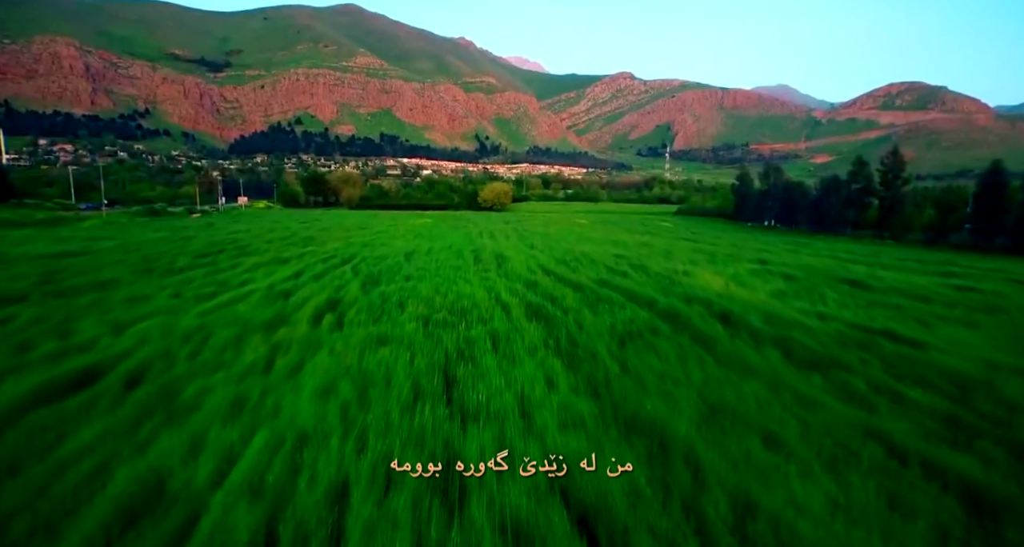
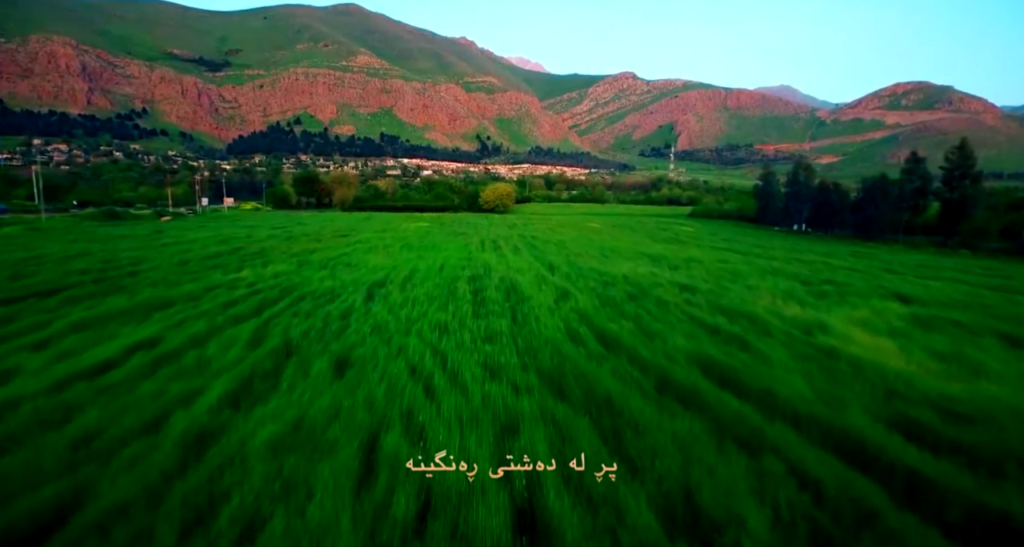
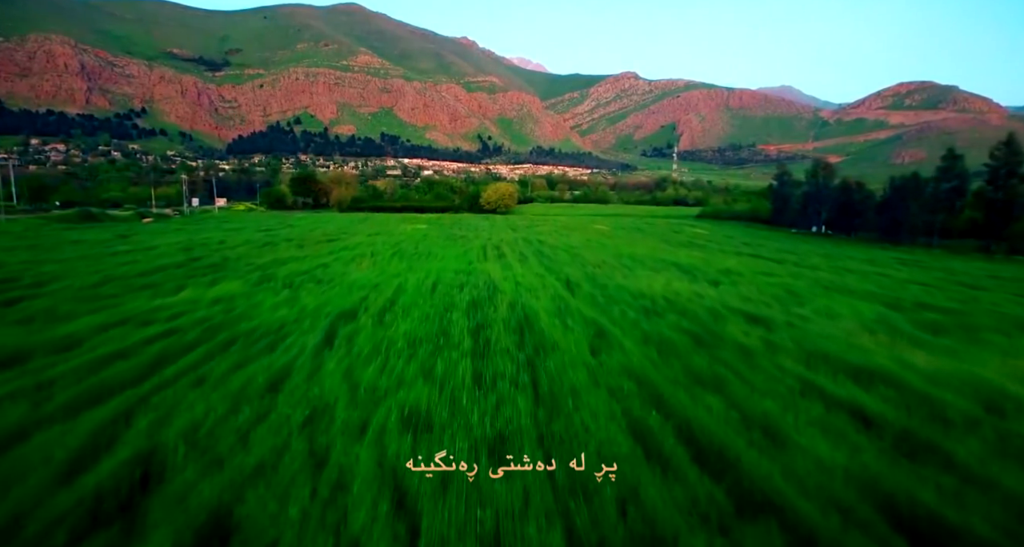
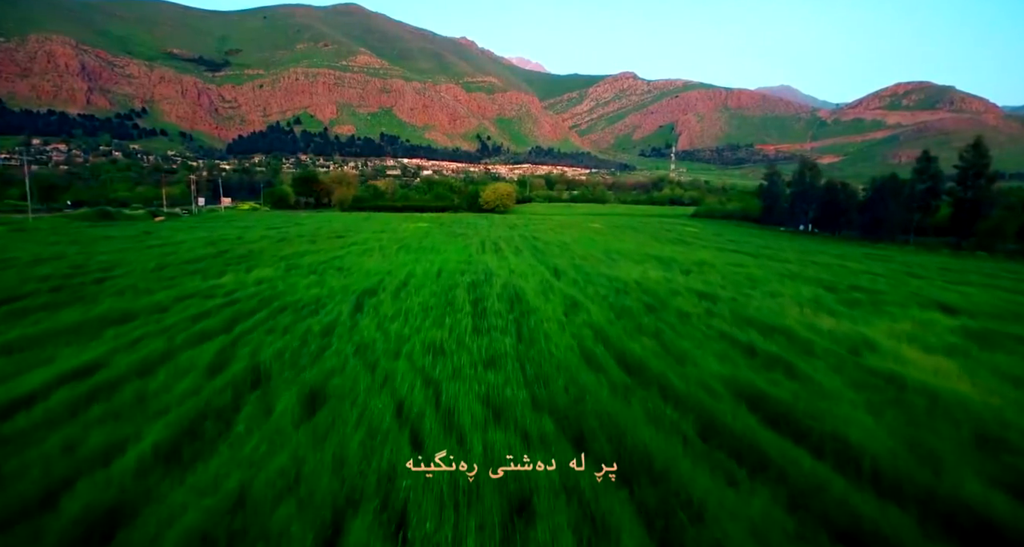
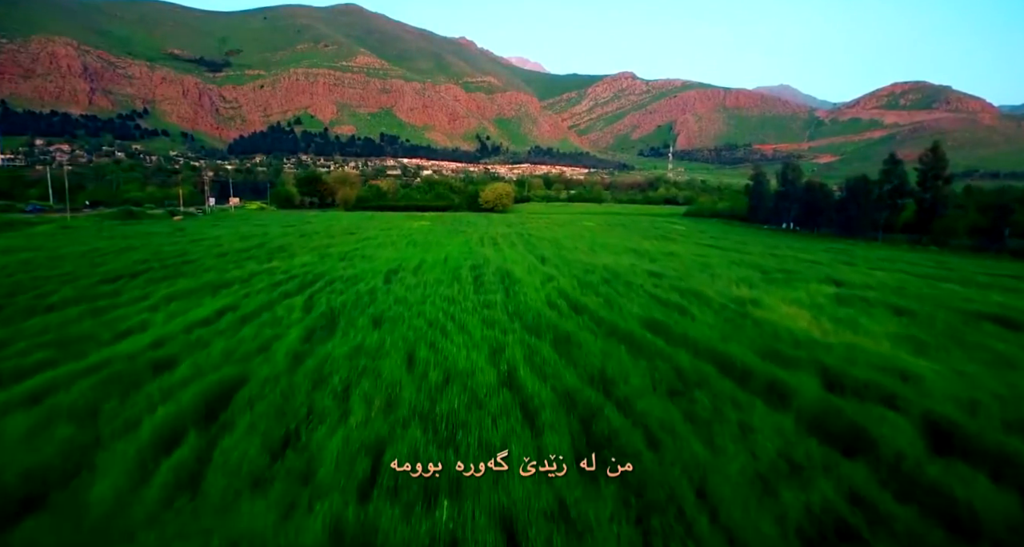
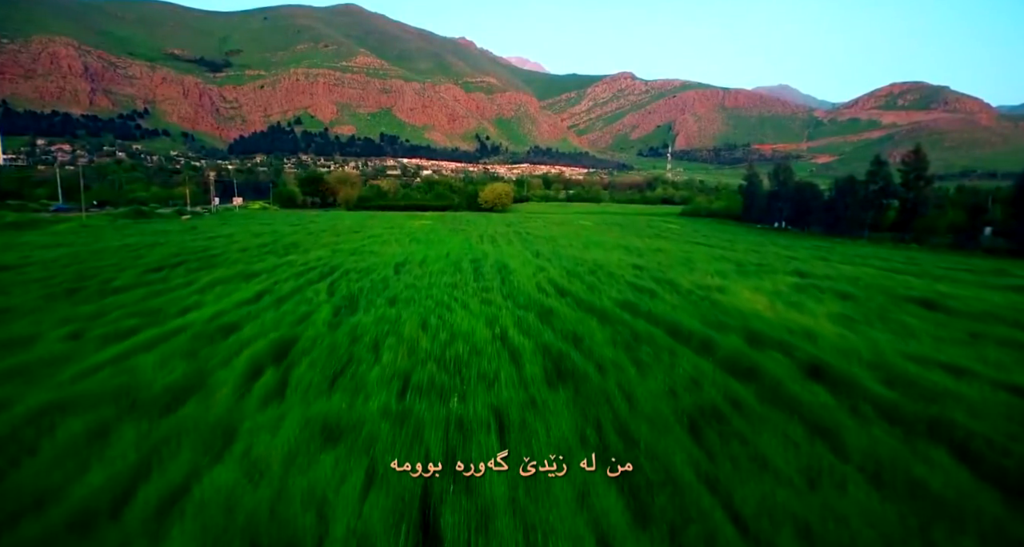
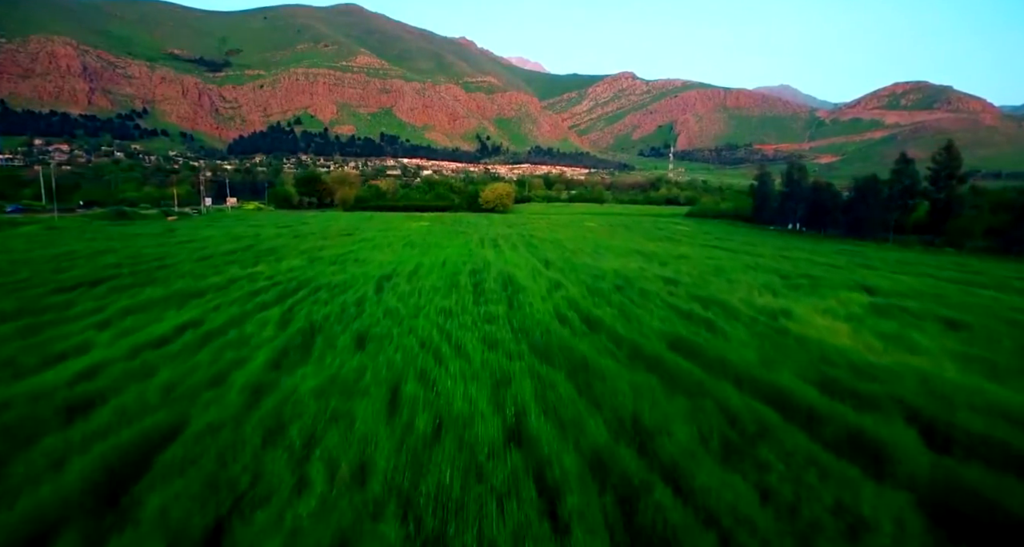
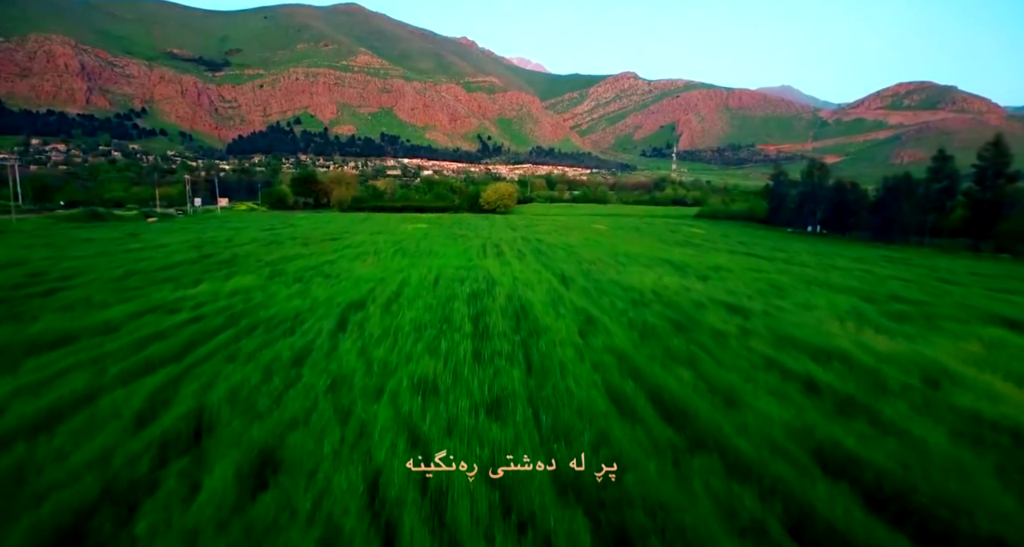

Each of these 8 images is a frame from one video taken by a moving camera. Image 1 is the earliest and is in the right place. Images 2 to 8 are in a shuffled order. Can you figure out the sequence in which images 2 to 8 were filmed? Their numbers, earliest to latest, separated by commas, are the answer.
6, 5, 7, 2, 4, 8, 3
